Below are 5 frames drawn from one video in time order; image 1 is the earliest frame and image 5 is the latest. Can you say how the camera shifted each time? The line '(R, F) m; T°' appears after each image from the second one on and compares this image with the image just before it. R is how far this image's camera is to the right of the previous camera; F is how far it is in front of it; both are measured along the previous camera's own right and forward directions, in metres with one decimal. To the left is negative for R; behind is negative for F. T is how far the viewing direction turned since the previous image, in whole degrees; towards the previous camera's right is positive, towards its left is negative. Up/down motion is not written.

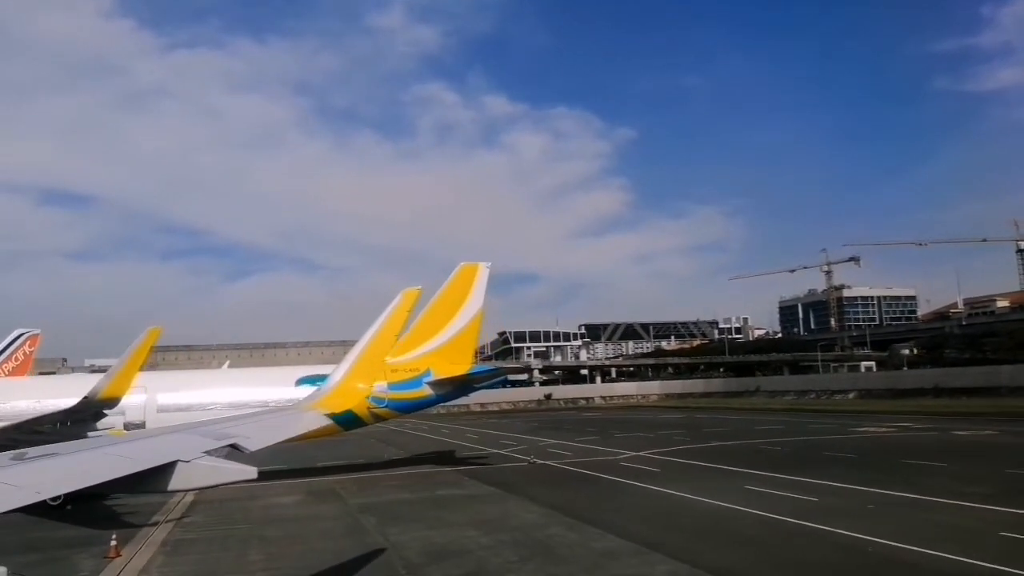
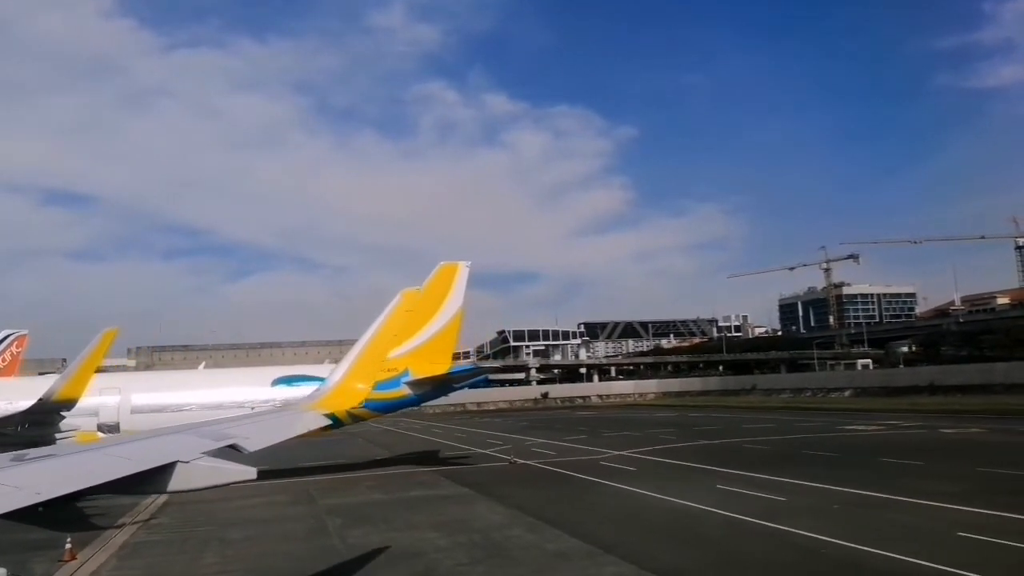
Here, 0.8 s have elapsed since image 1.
(+0.8, +0.1) m; 0°
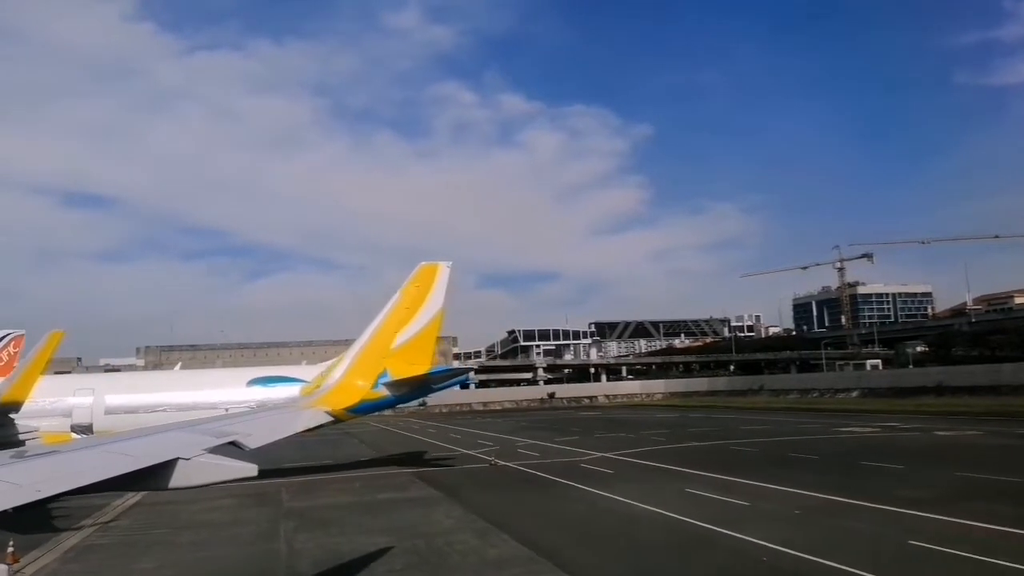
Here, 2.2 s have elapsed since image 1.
(+1.2, +0.2) m; -1°
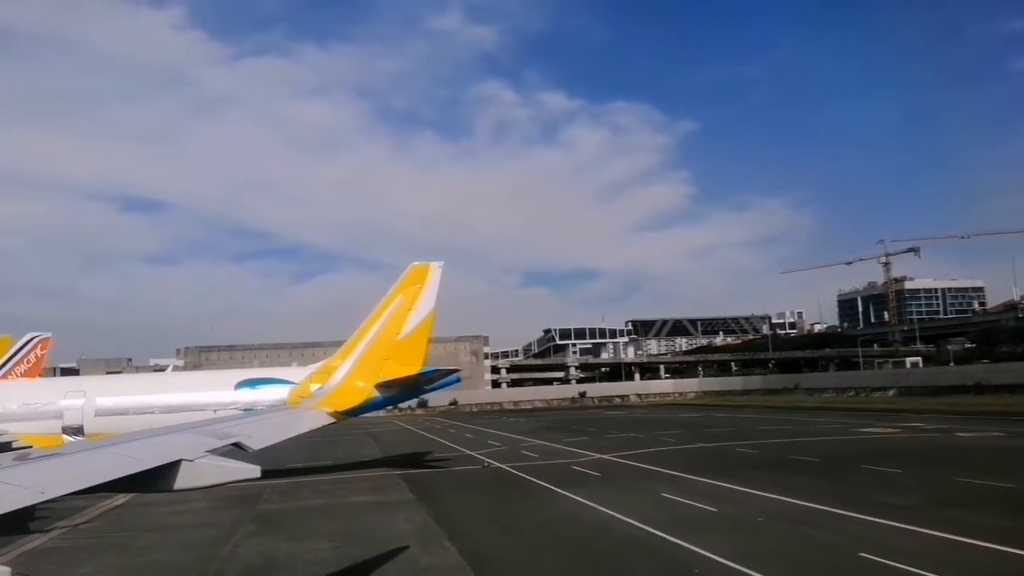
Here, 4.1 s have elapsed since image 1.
(+1.7, +0.3) m; -3°
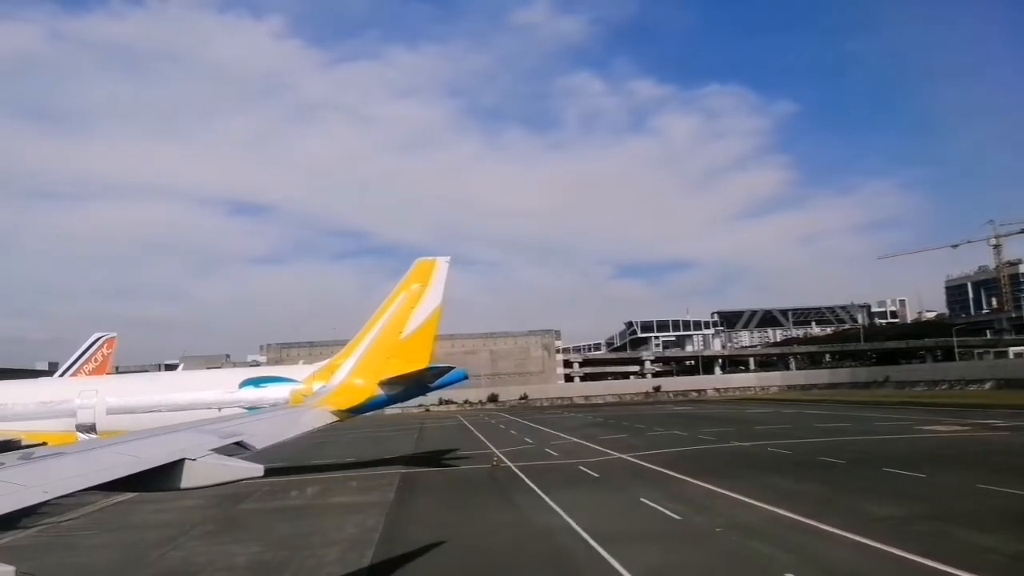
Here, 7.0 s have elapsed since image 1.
(+2.8, +0.9) m; -7°
